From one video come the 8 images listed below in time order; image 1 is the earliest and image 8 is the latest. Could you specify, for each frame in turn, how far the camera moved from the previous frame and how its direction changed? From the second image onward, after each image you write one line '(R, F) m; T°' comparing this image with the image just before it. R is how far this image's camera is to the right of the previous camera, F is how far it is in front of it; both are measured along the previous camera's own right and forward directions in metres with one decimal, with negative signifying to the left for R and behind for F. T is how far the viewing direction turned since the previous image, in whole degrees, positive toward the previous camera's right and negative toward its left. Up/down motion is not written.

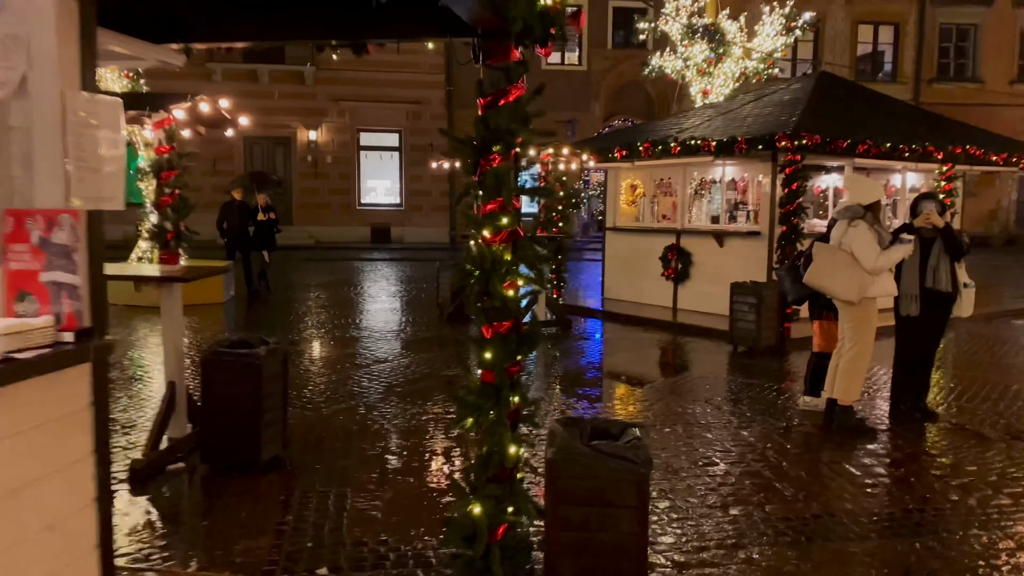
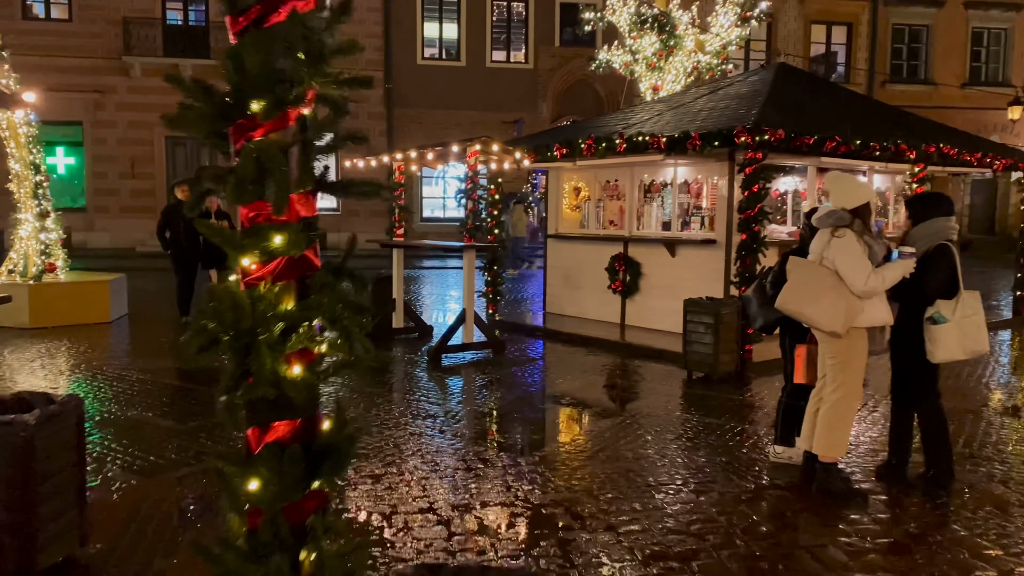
(+0.3, +1.3) m; +3°
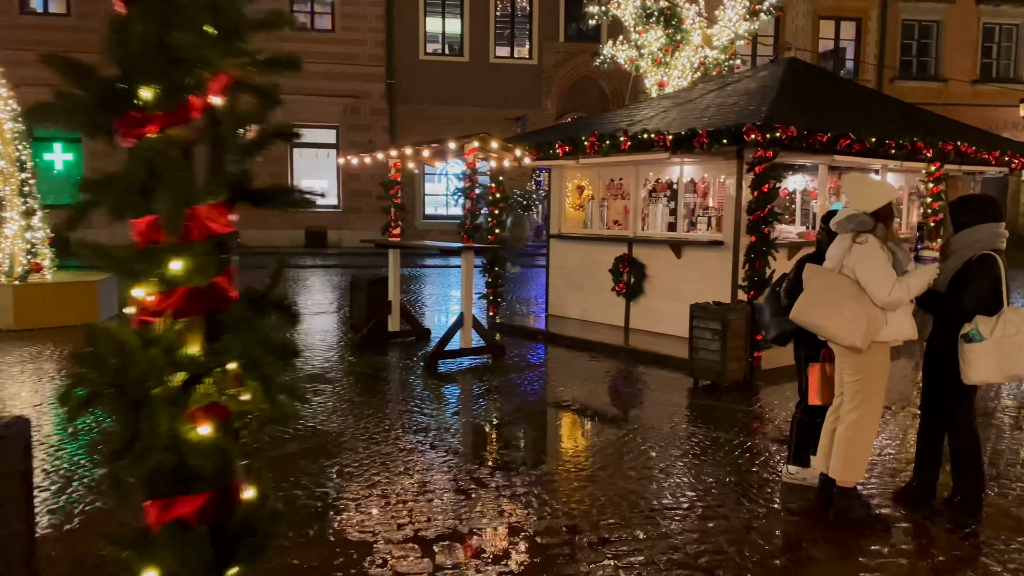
(+0.1, +0.4) m; 0°
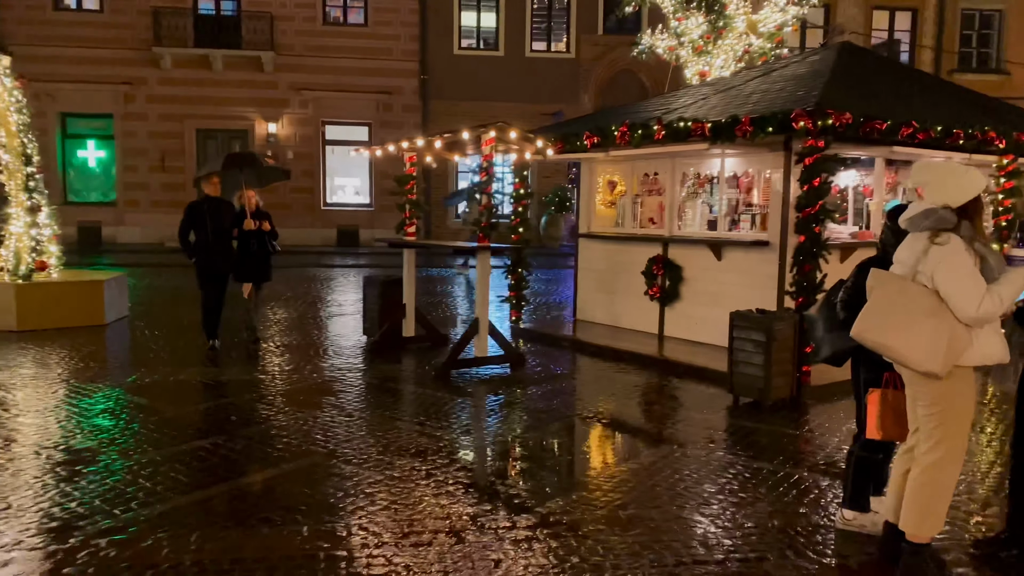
(+0.2, +0.7) m; -3°
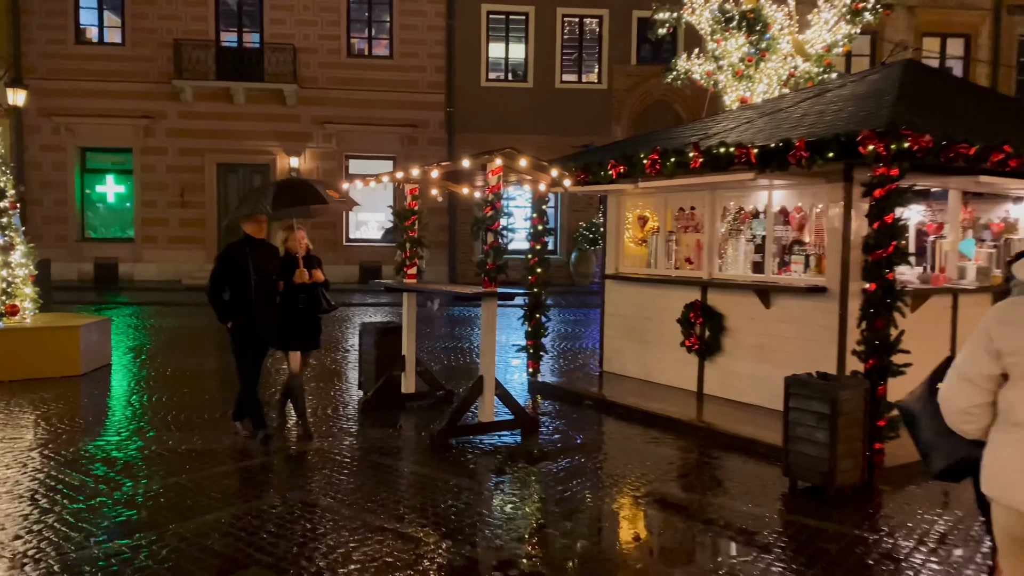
(+0.2, +1.2) m; -2°
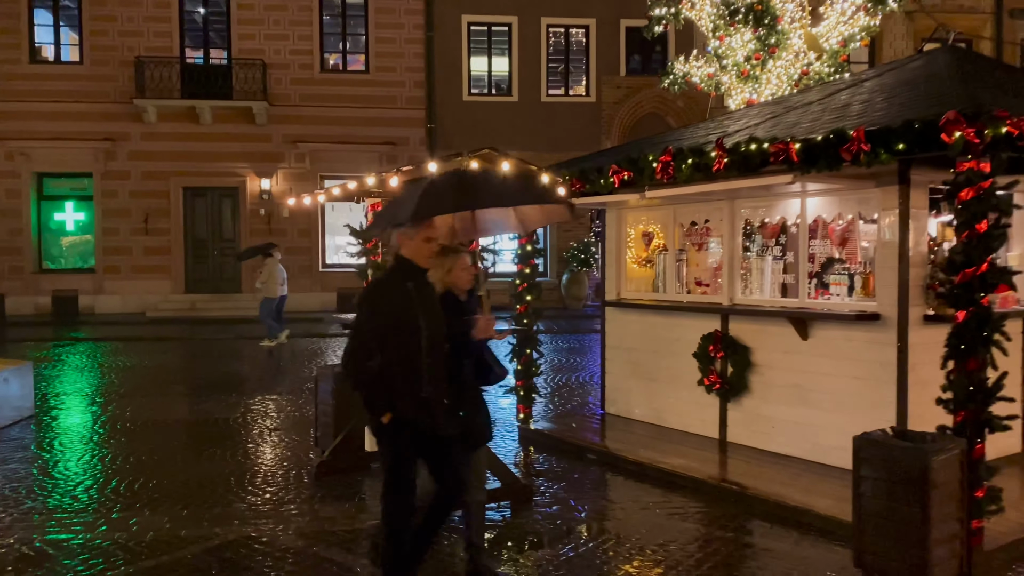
(0.0, +1.4) m; +1°
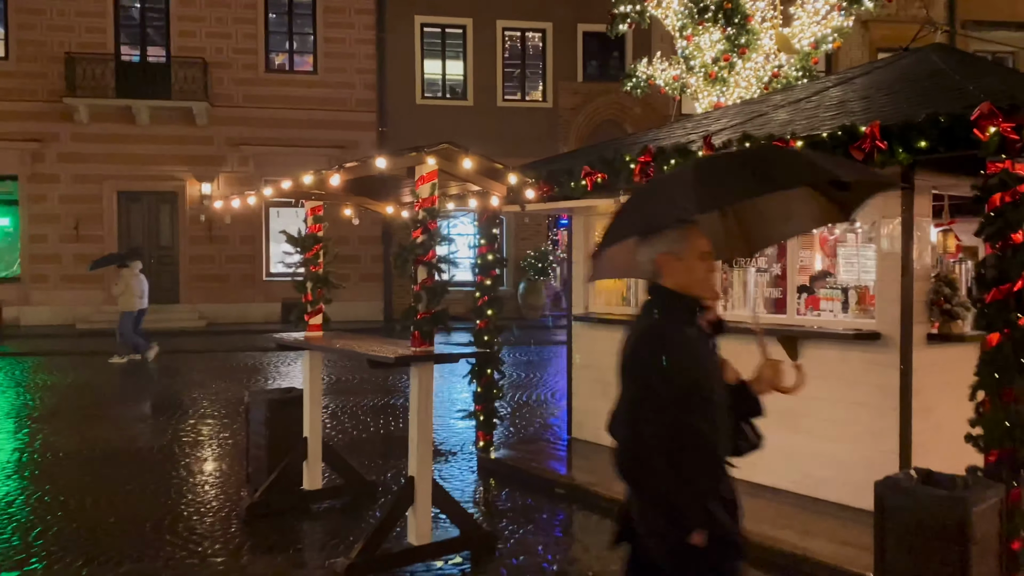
(0.0, +0.7) m; +3°
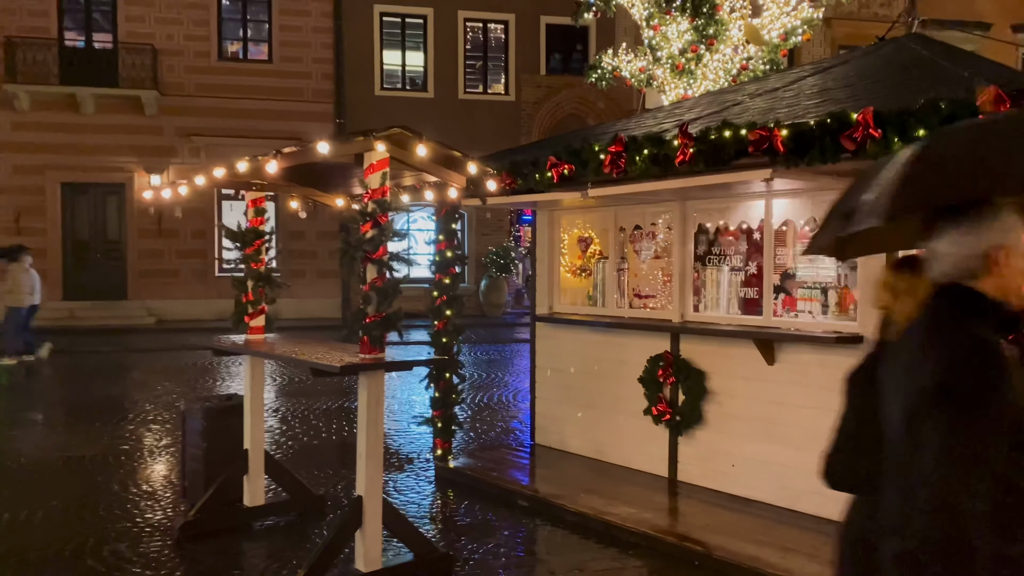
(0.0, +0.4) m; +3°
